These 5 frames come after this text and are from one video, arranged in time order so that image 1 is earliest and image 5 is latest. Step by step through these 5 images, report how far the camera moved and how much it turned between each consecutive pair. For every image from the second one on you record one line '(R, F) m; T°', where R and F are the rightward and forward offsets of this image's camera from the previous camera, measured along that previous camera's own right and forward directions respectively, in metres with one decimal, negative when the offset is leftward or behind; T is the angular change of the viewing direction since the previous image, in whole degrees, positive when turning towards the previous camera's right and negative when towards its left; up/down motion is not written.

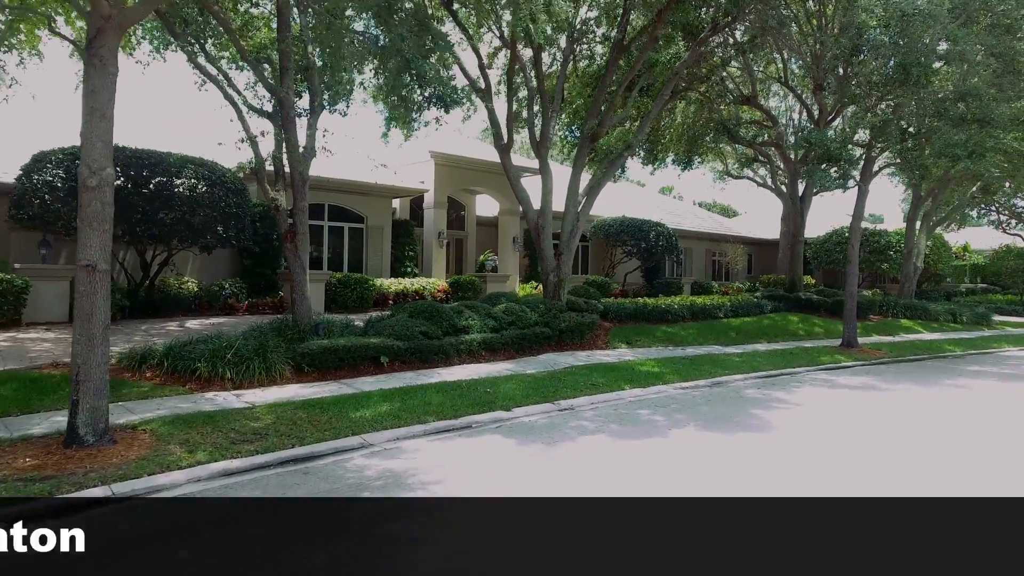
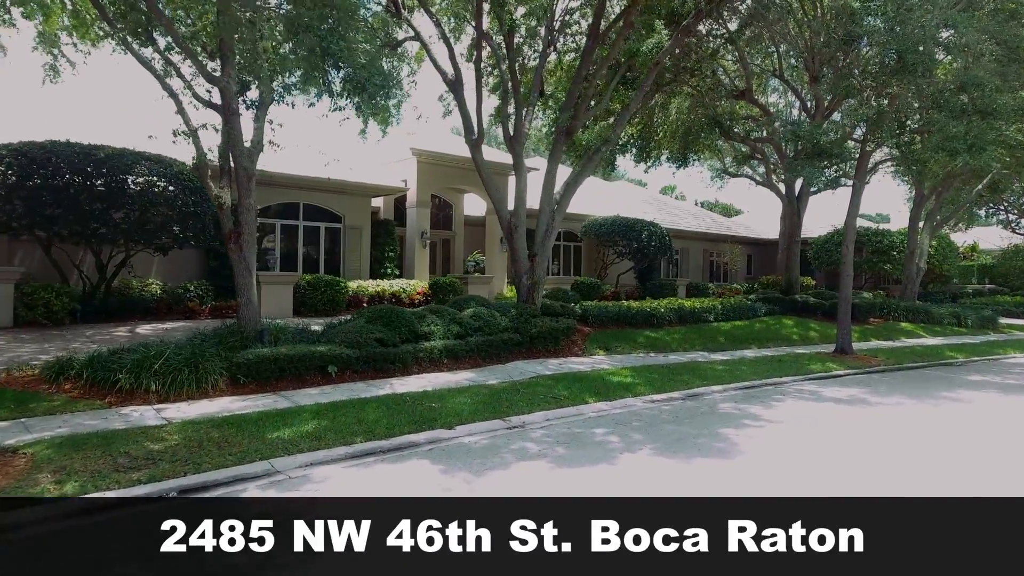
(+0.7, +0.7) m; -1°
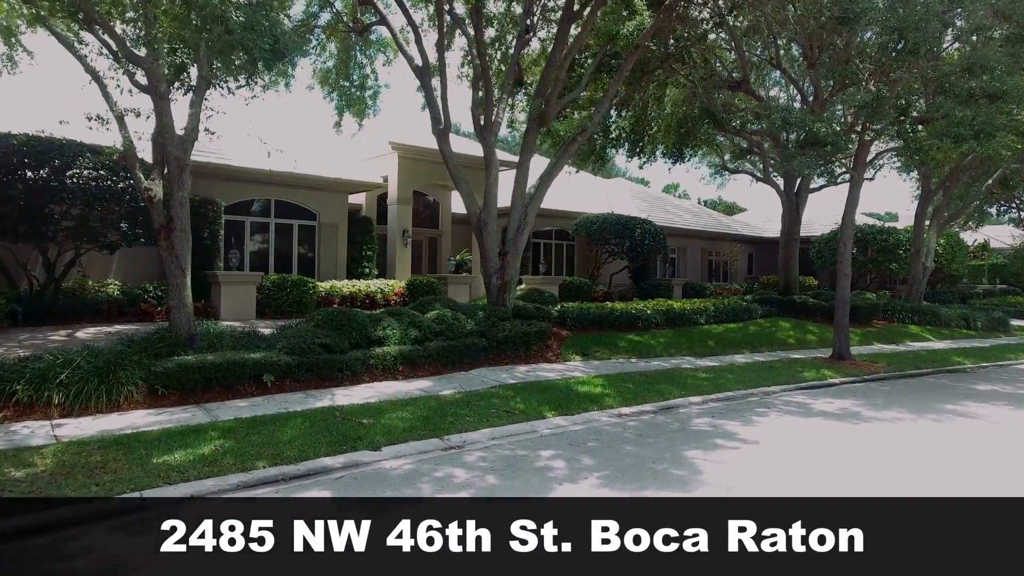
(+0.7, +0.9) m; -1°
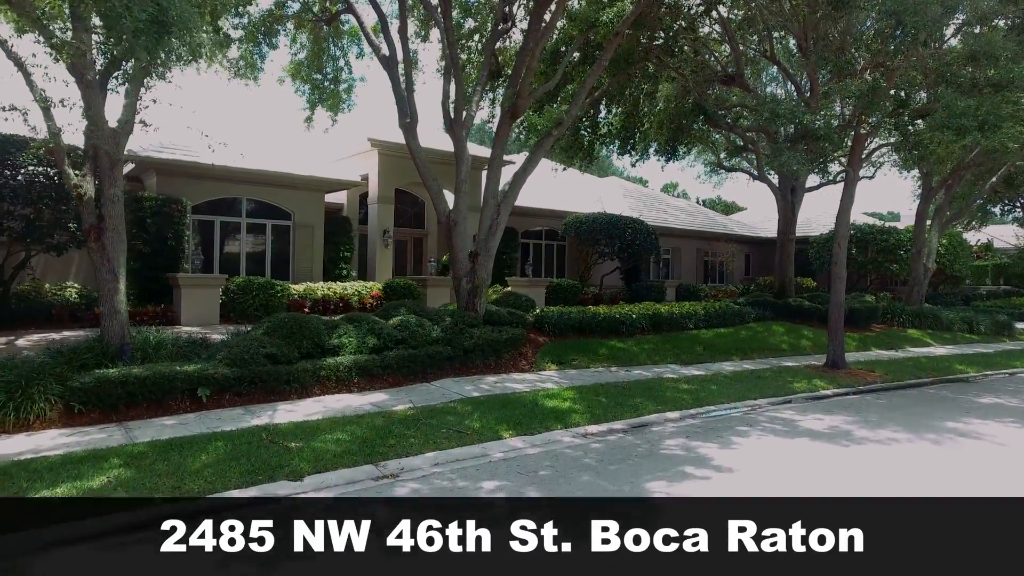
(+0.5, +0.7) m; 0°
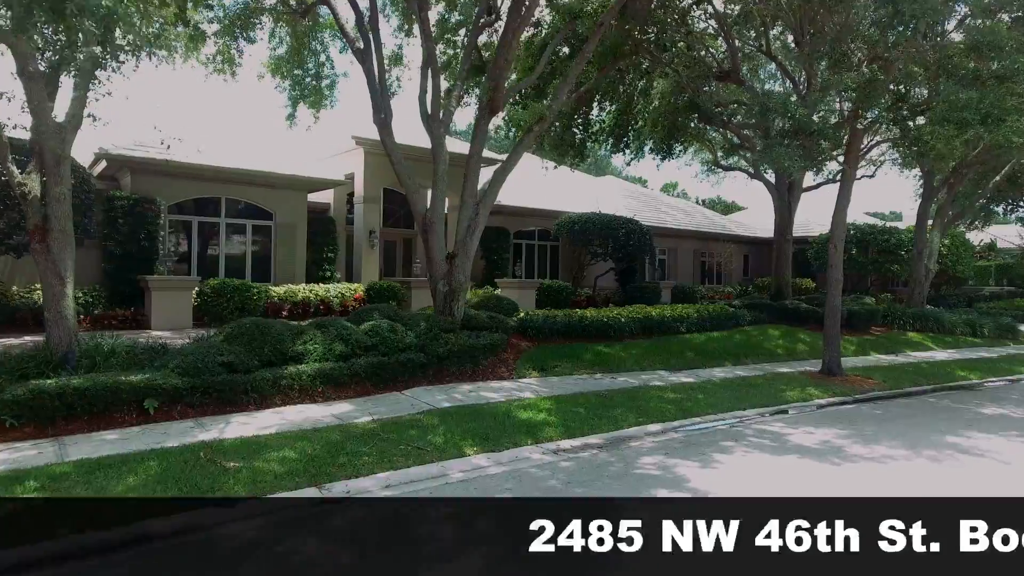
(+0.4, +0.5) m; 0°
